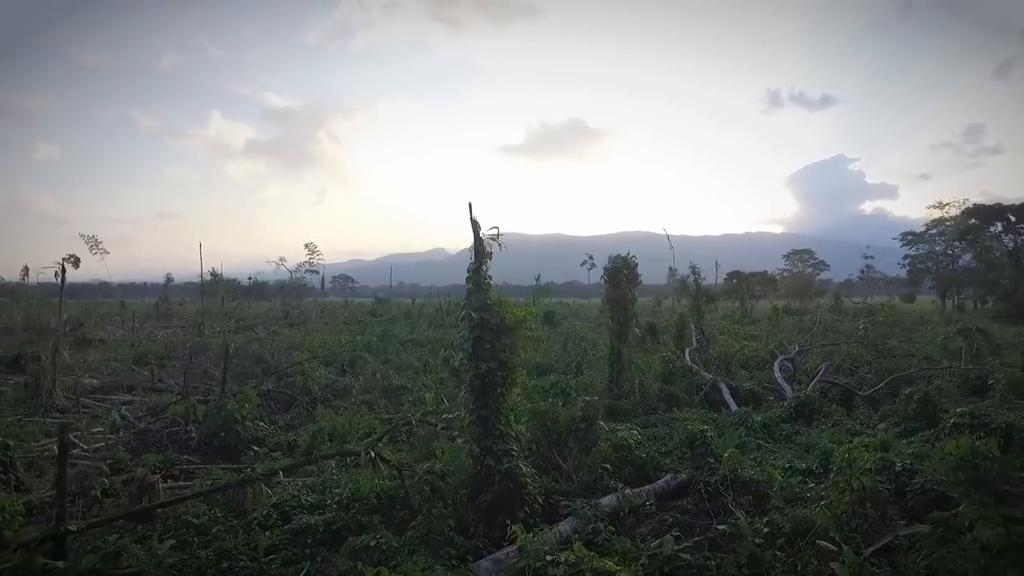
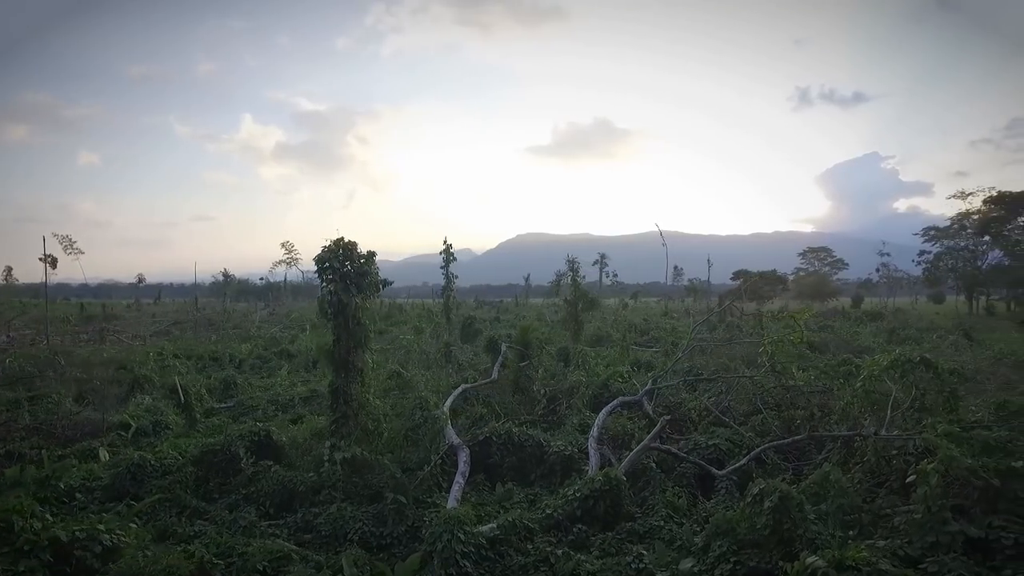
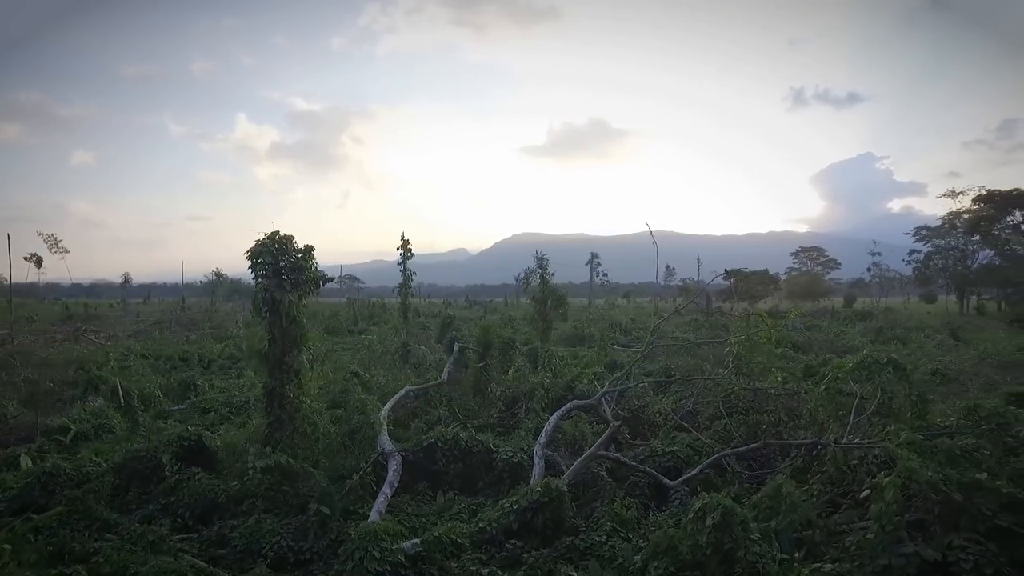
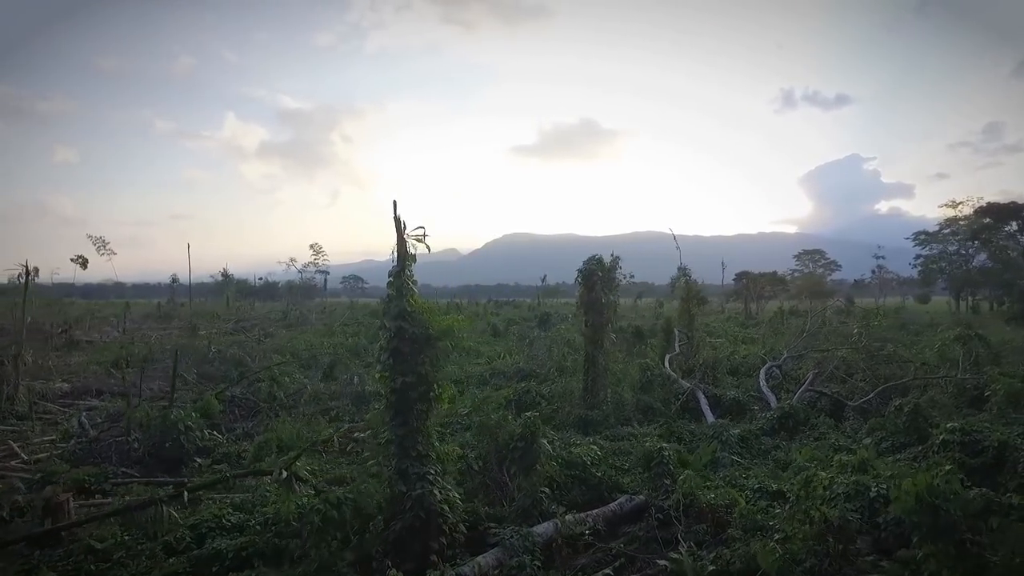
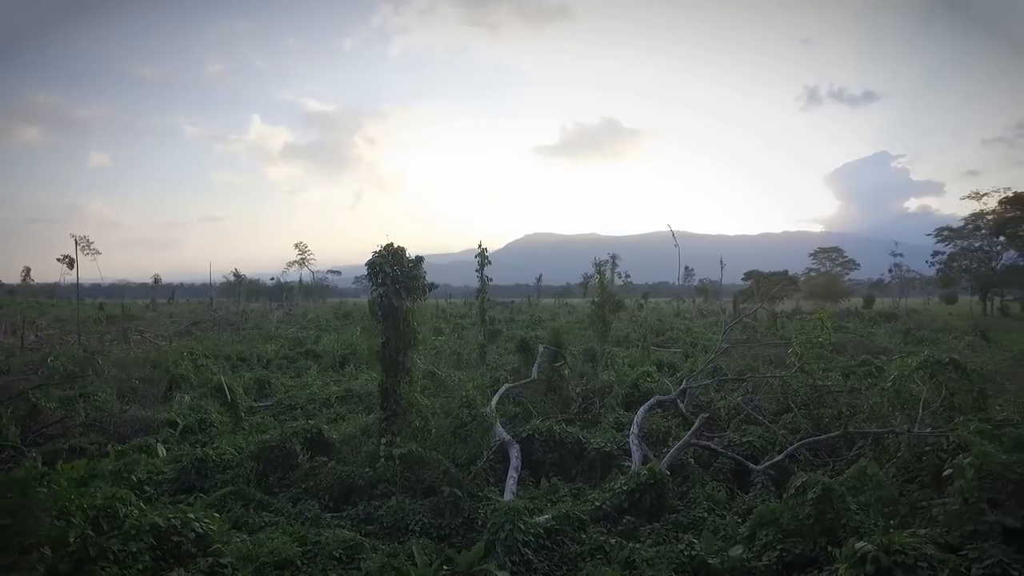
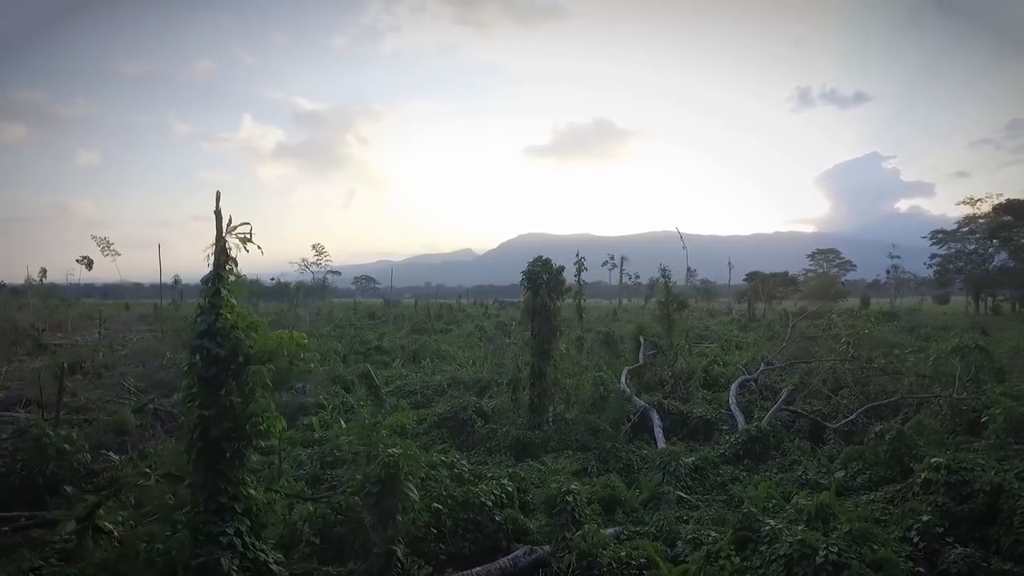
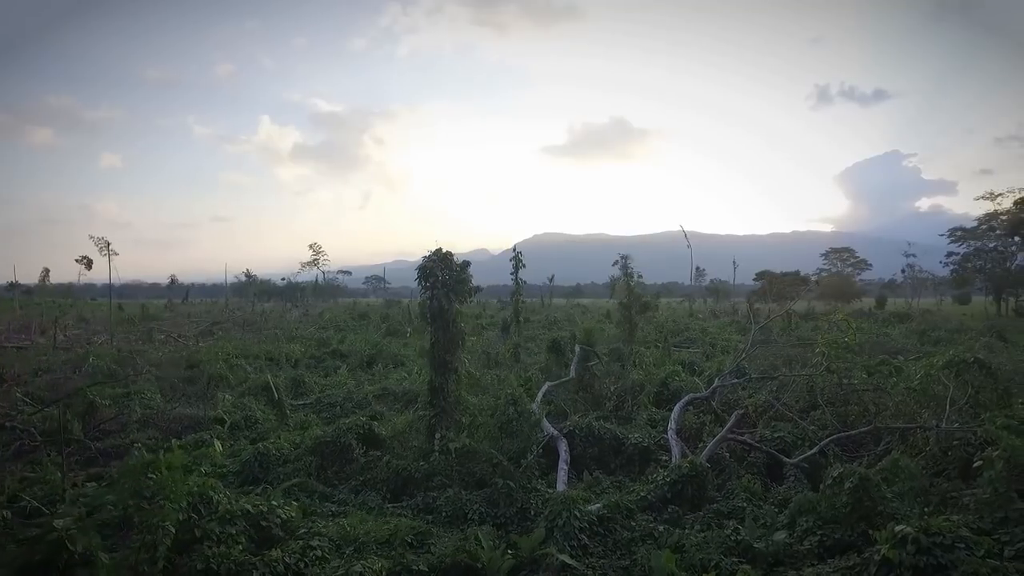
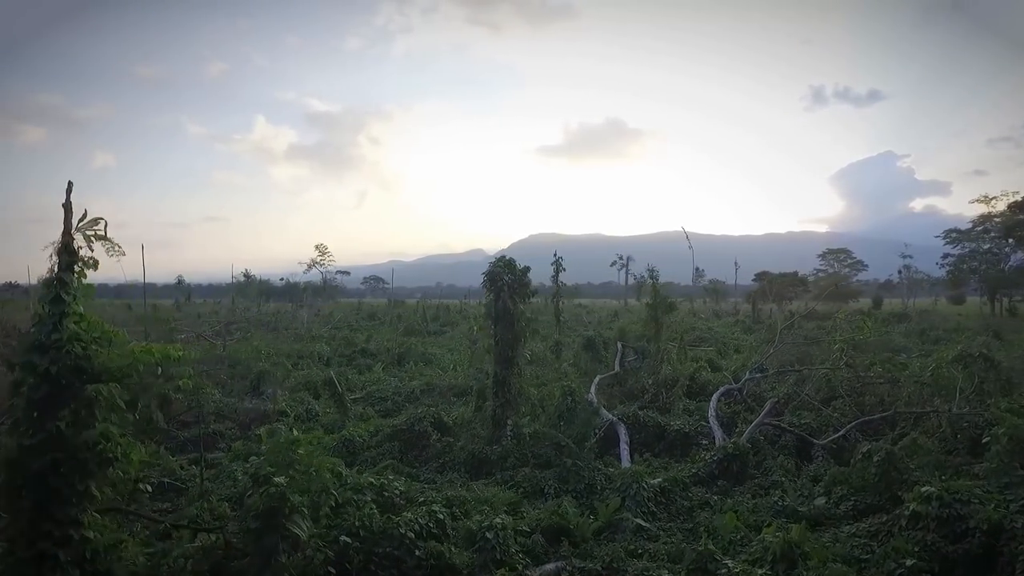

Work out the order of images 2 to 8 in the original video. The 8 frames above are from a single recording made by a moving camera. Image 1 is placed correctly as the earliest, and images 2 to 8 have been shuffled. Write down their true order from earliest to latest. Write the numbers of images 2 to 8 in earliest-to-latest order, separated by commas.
4, 6, 8, 7, 5, 2, 3
